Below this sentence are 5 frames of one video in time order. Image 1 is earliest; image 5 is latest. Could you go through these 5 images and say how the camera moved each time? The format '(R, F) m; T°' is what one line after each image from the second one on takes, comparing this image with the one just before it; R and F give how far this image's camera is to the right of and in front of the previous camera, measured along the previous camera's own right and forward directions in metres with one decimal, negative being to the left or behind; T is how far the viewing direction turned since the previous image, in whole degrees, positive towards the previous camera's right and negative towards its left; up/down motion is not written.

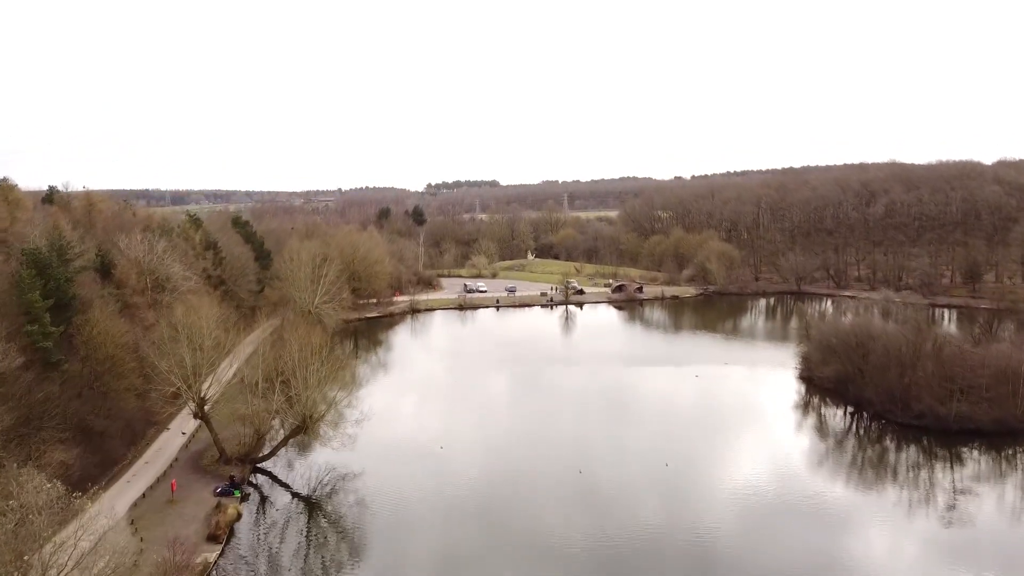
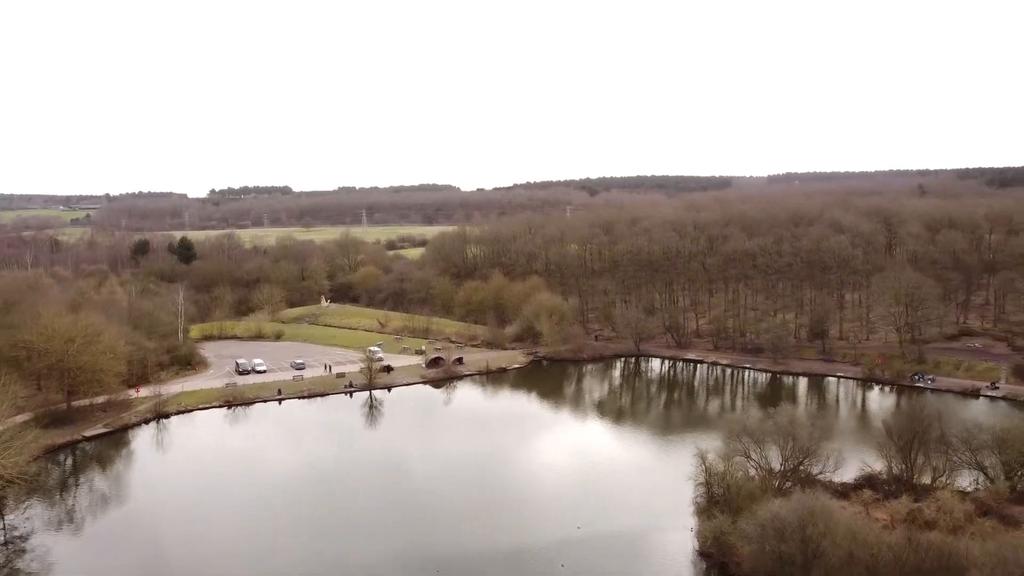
(+0.6, +9.4) m; +14°
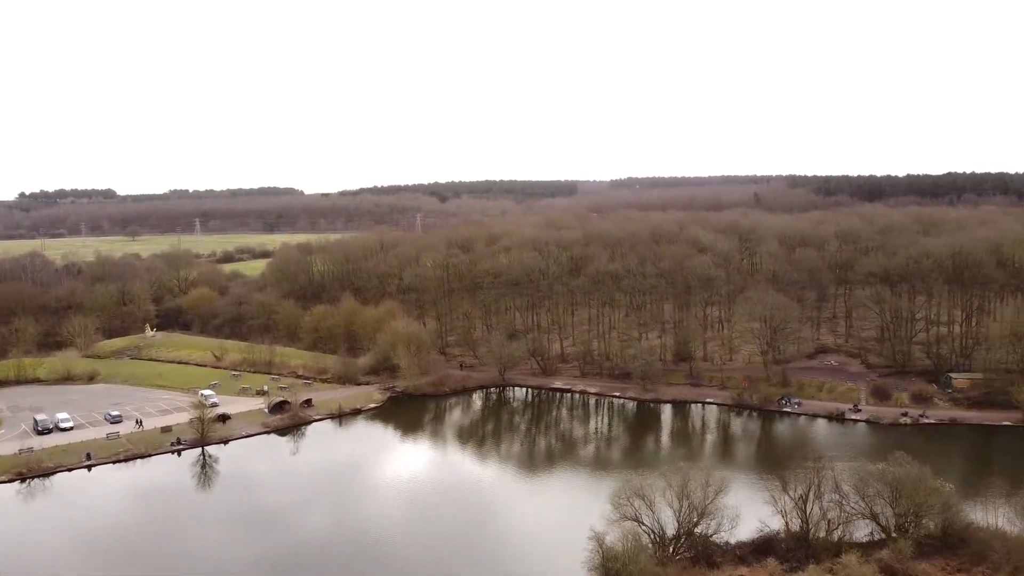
(-0.3, +3.4) m; +11°
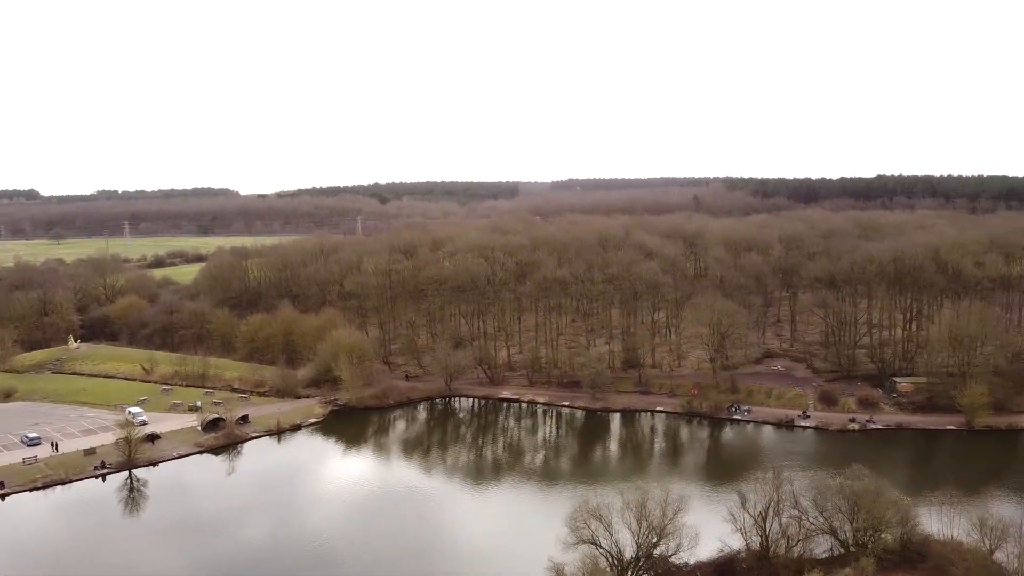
(-0.2, +1.1) m; +4°
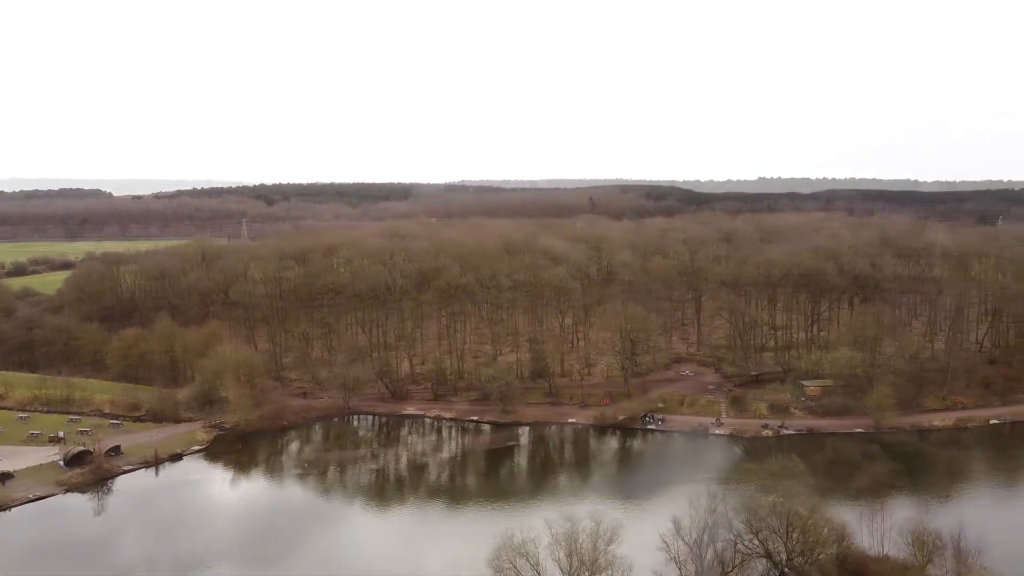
(-0.5, +2.2) m; +8°
